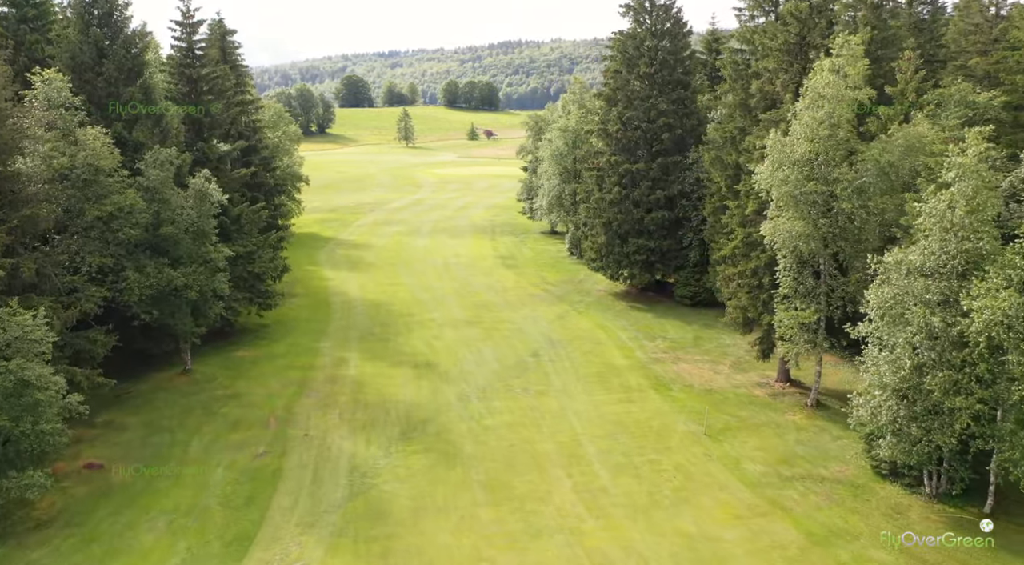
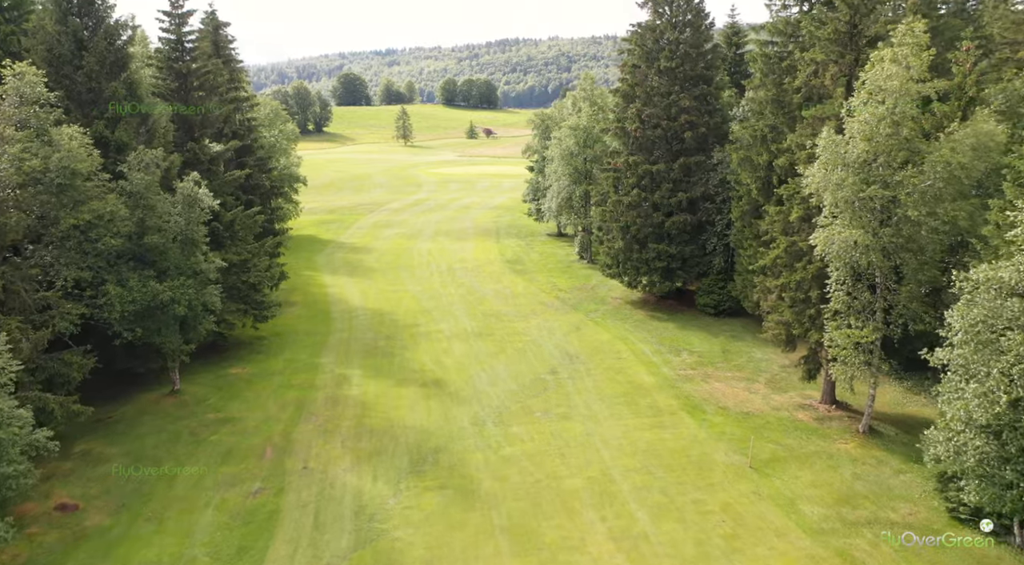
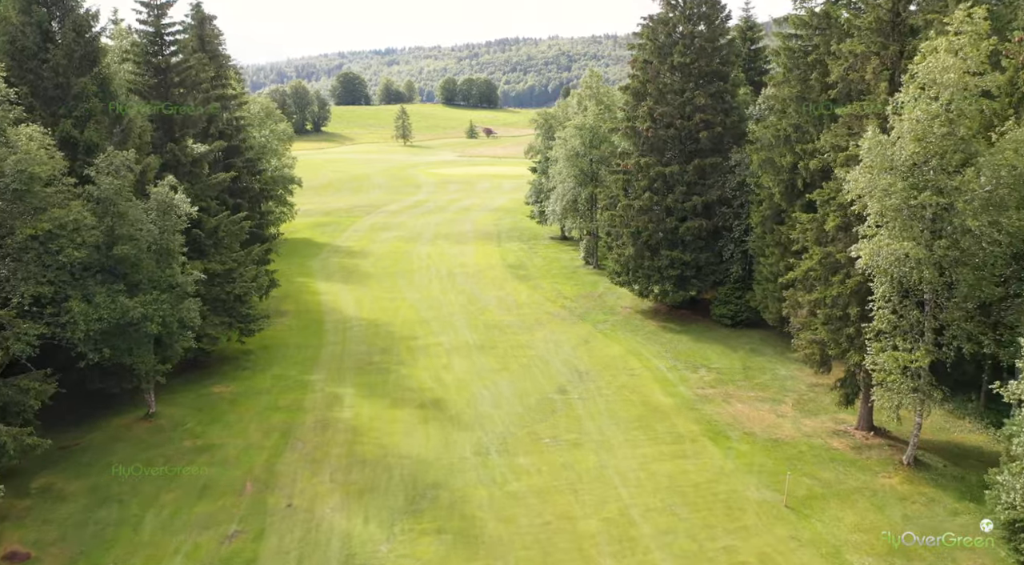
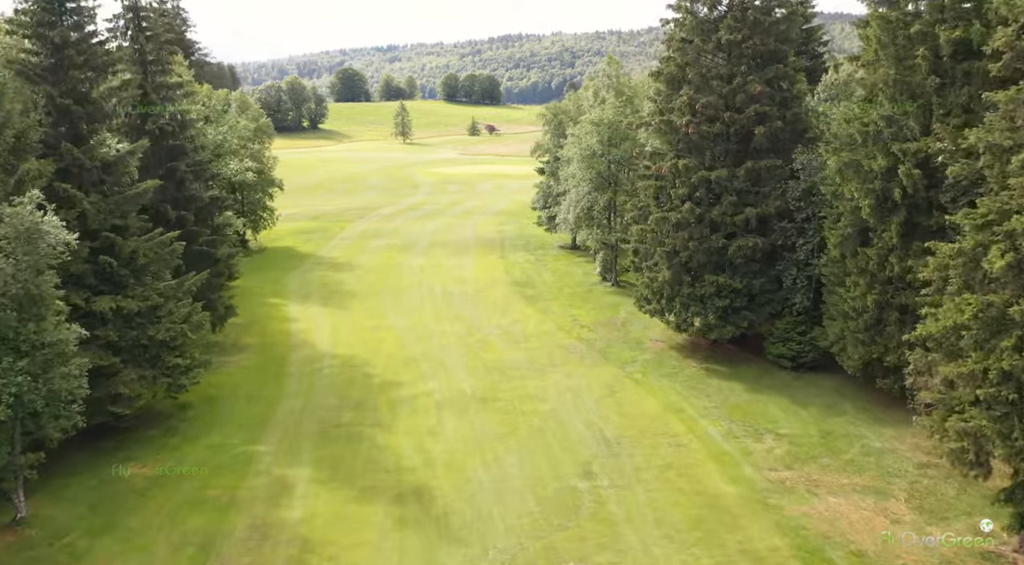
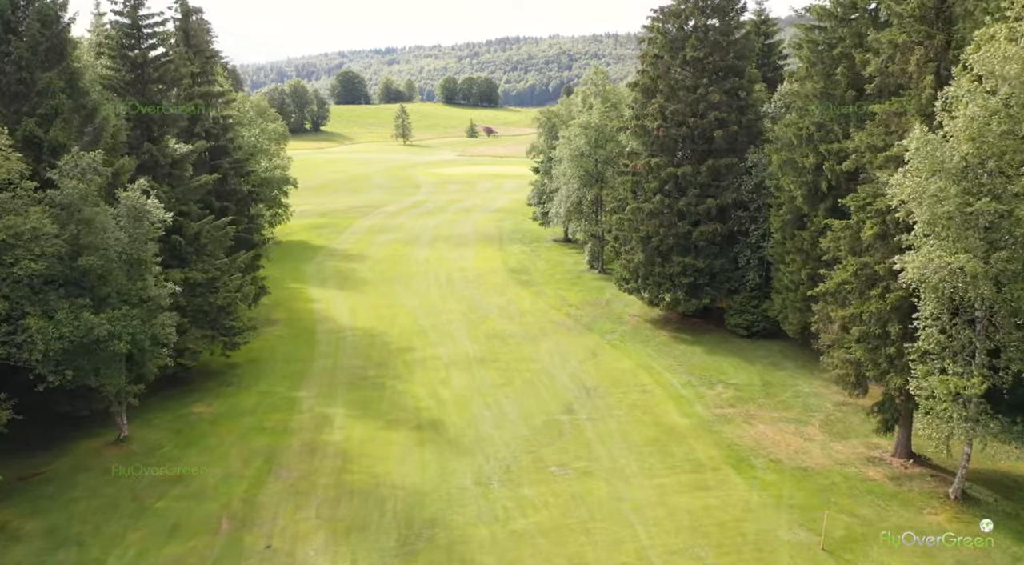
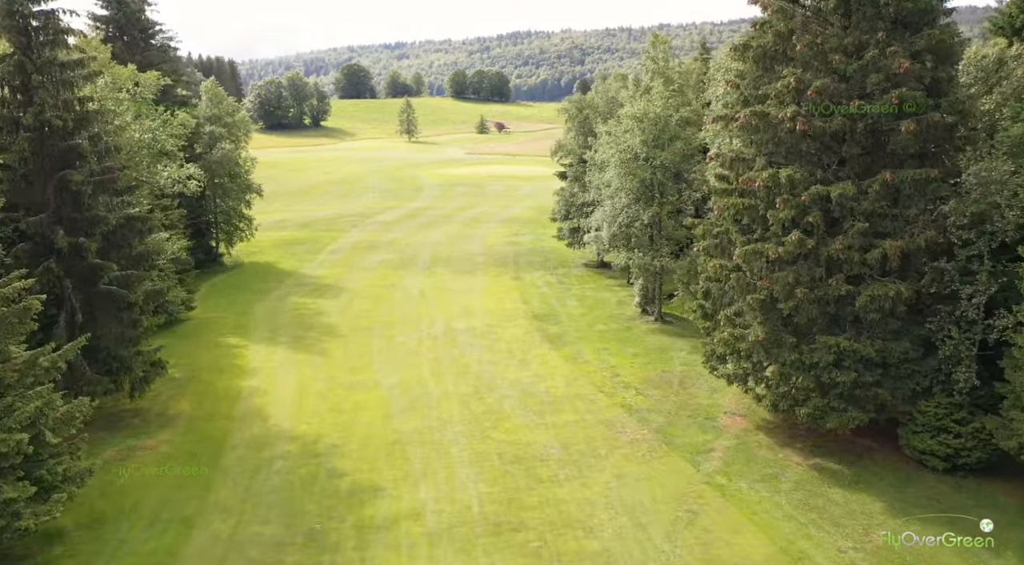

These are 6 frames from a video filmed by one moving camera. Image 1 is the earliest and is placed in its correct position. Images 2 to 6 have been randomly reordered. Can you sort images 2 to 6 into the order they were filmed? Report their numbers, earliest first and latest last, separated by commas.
2, 3, 5, 4, 6
